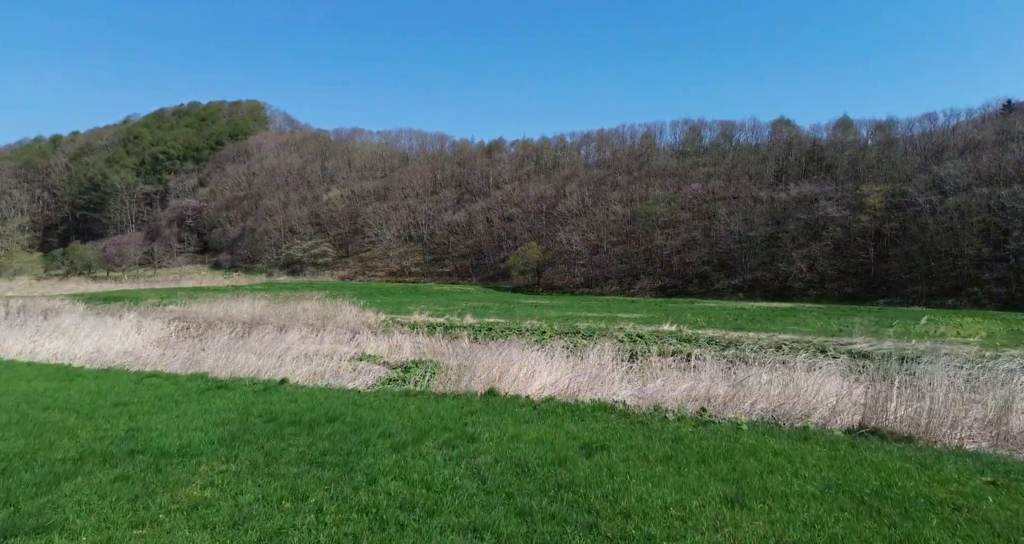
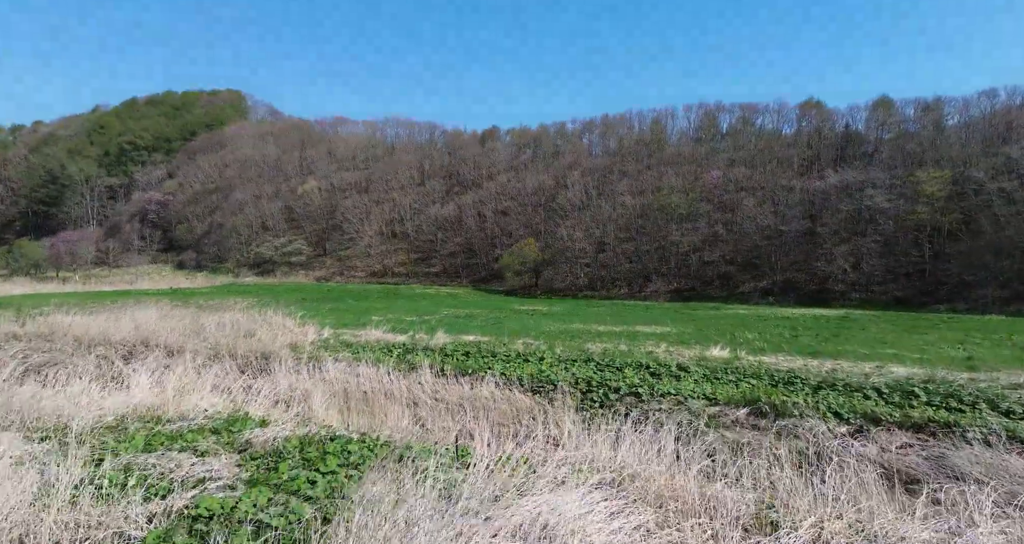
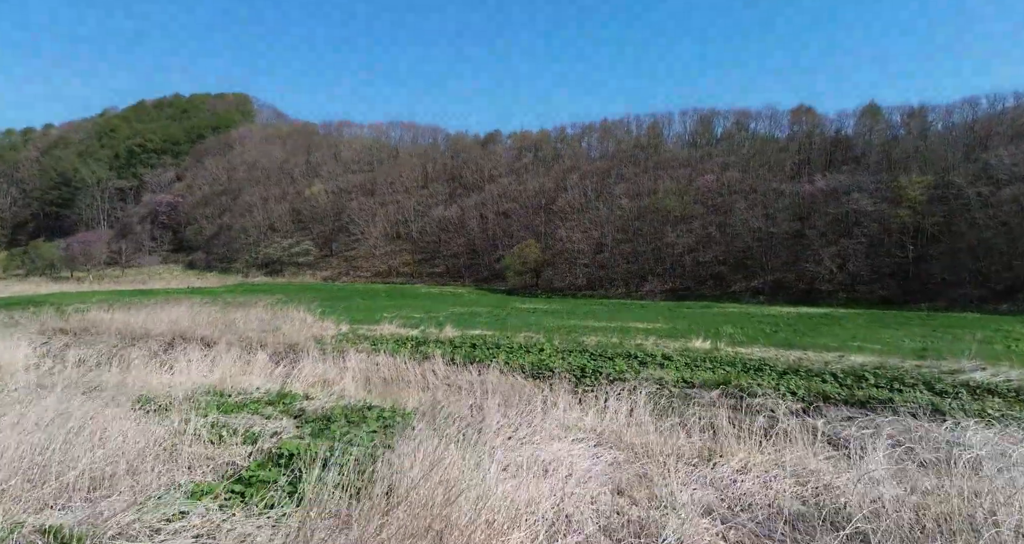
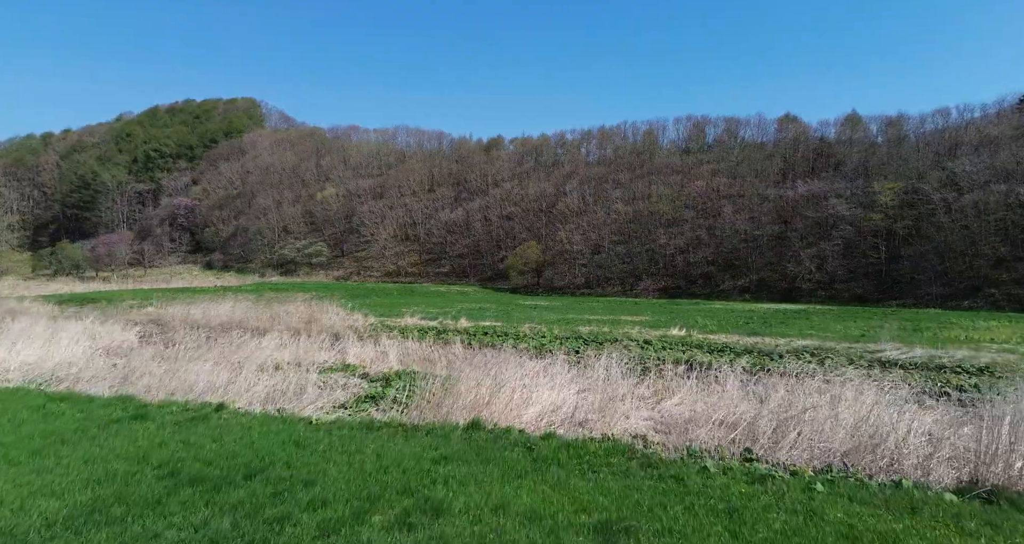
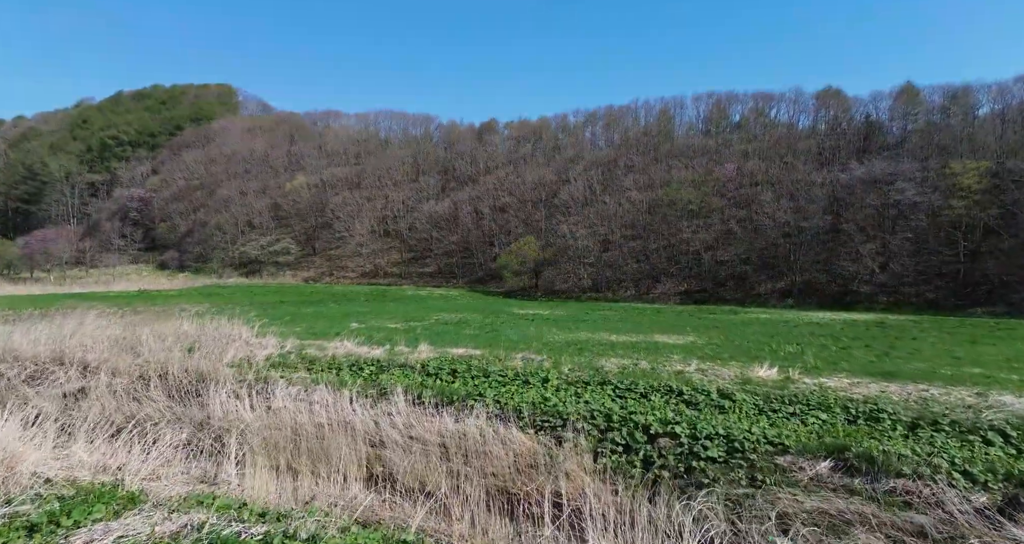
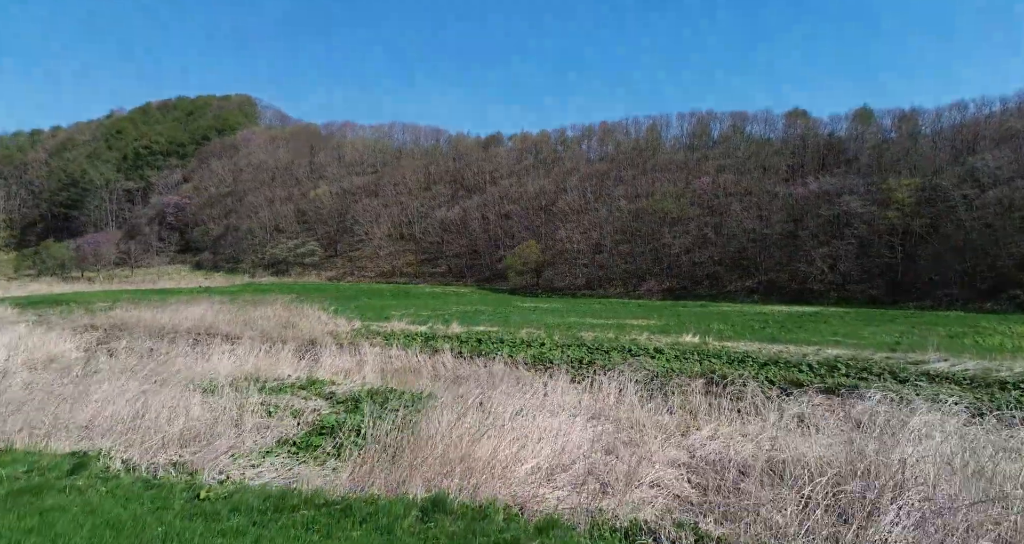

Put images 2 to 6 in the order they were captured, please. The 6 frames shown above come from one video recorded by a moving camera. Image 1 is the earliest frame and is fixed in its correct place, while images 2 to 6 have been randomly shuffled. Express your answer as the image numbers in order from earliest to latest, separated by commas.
4, 6, 3, 2, 5
